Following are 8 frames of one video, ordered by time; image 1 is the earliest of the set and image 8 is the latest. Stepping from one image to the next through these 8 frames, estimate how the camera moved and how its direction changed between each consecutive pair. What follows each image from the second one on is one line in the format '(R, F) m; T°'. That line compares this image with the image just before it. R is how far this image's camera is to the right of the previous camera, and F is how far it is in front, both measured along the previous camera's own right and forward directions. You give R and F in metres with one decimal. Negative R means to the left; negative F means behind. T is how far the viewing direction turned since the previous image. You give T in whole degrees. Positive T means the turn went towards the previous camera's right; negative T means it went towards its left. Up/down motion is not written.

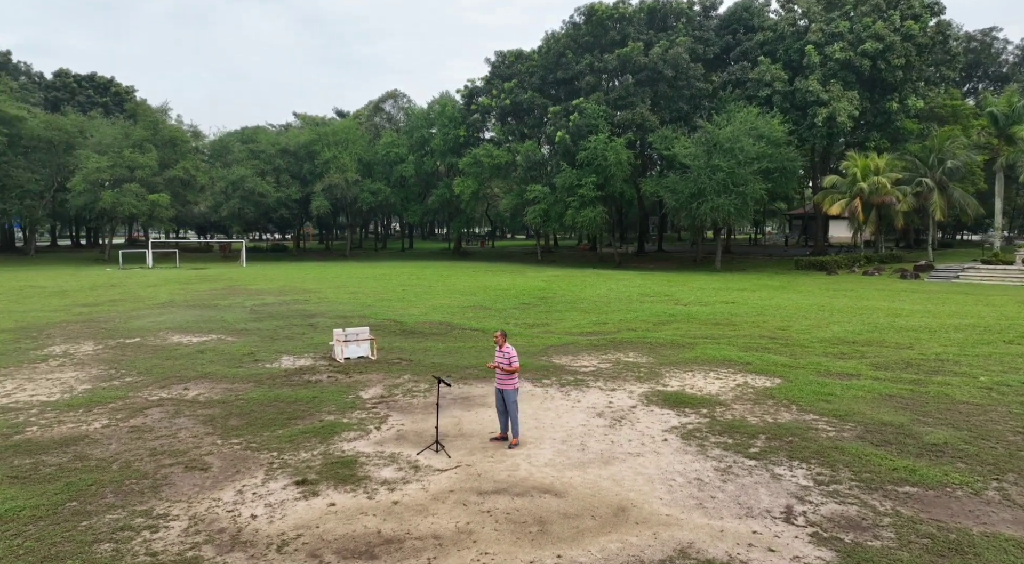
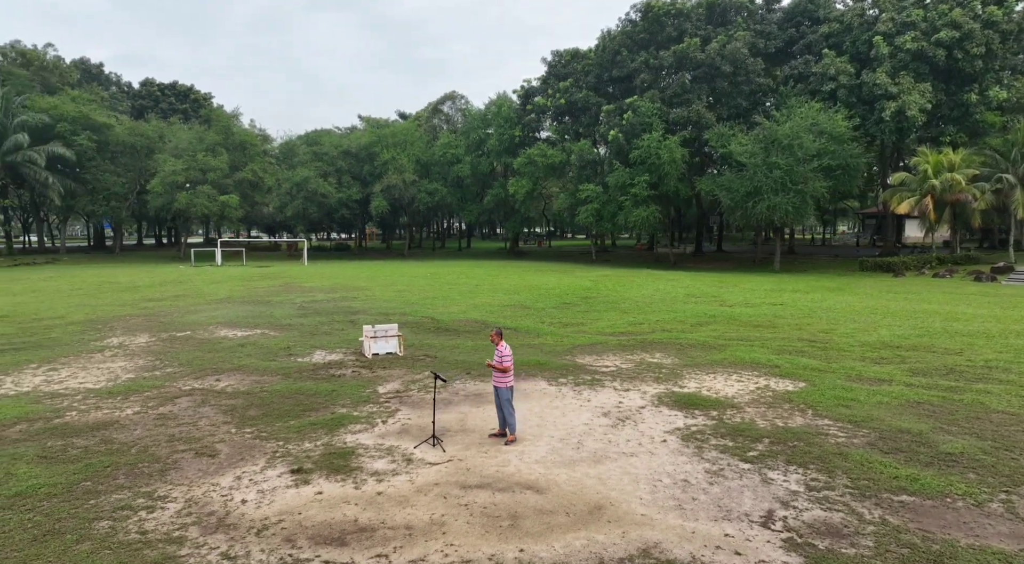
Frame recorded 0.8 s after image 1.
(+0.6, -0.1) m; -5°
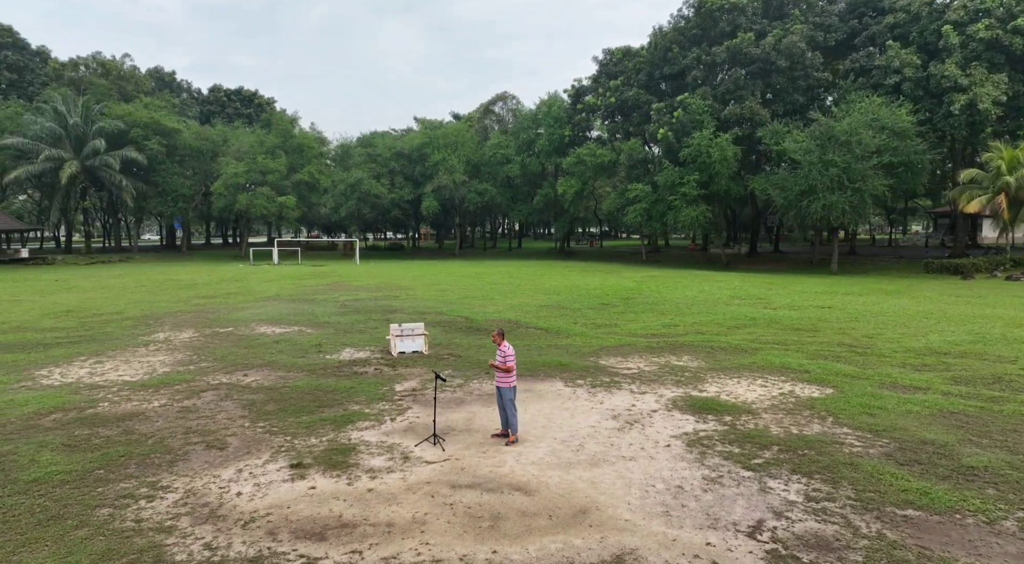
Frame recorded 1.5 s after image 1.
(+0.5, 0.0) m; -5°
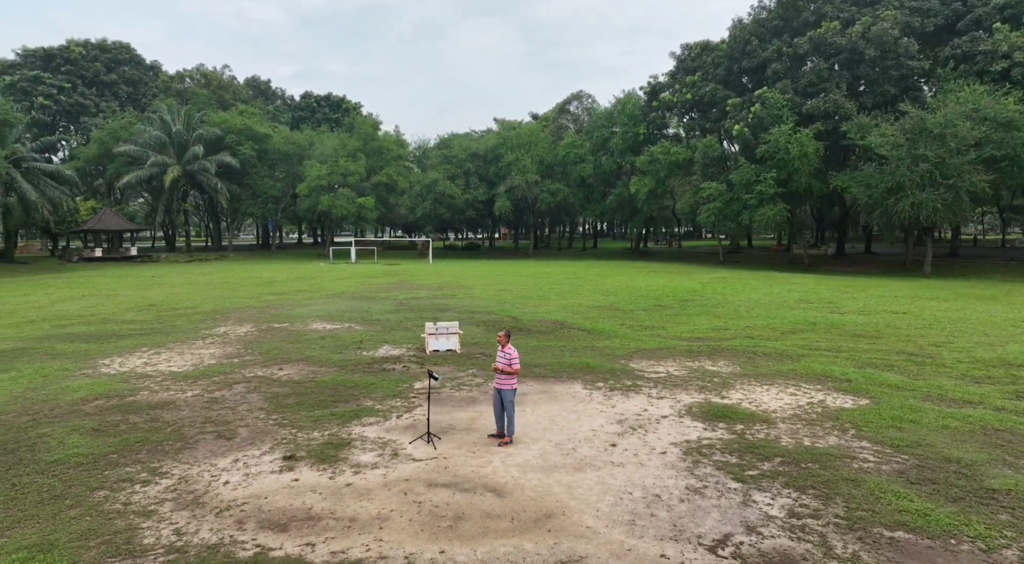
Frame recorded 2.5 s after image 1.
(+0.8, +0.1) m; -7°
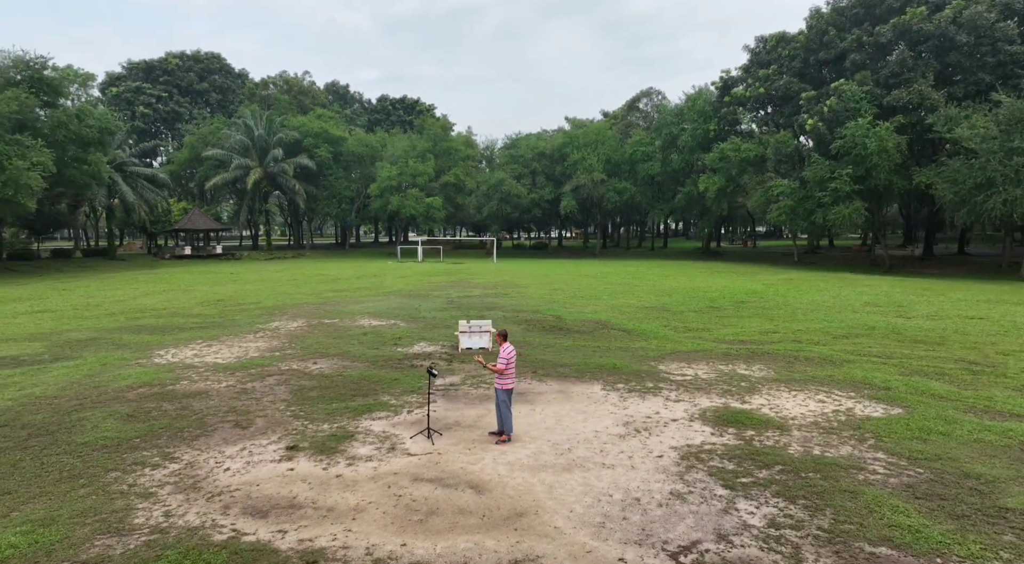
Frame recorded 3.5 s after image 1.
(+0.7, 0.0) m; -6°
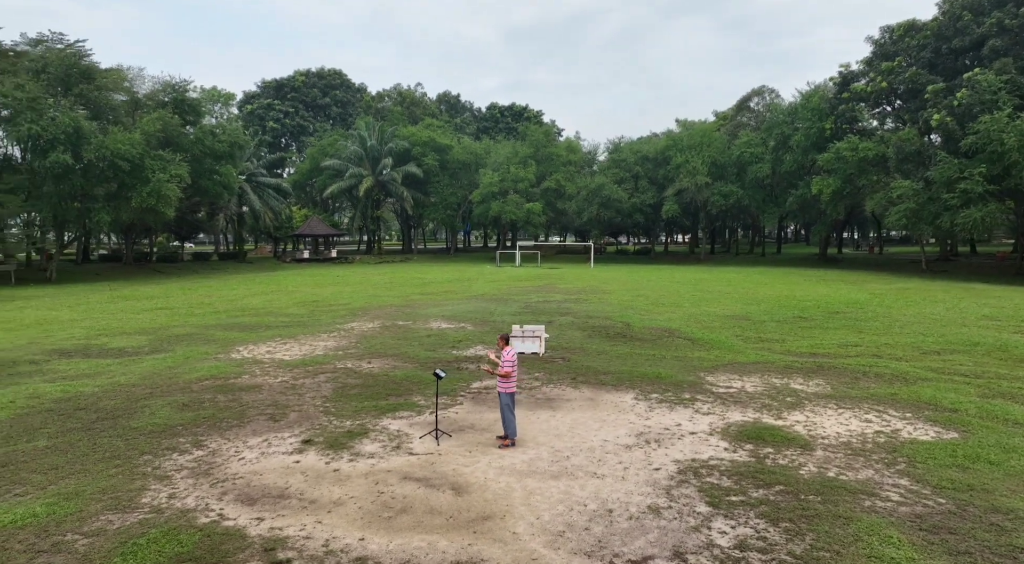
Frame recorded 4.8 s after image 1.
(+1.0, 0.0) m; -10°
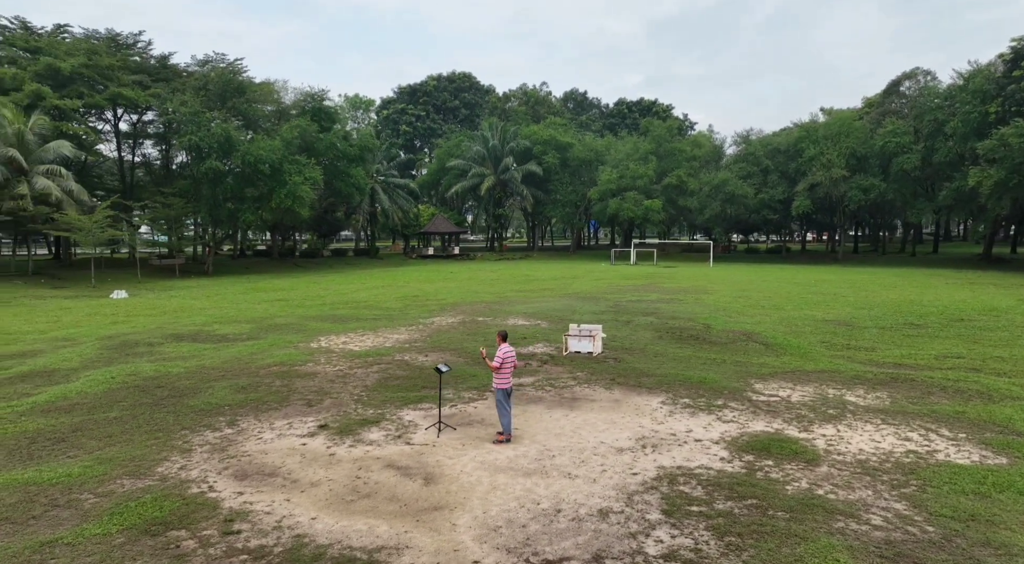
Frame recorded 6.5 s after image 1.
(+1.3, 0.0) m; -12°
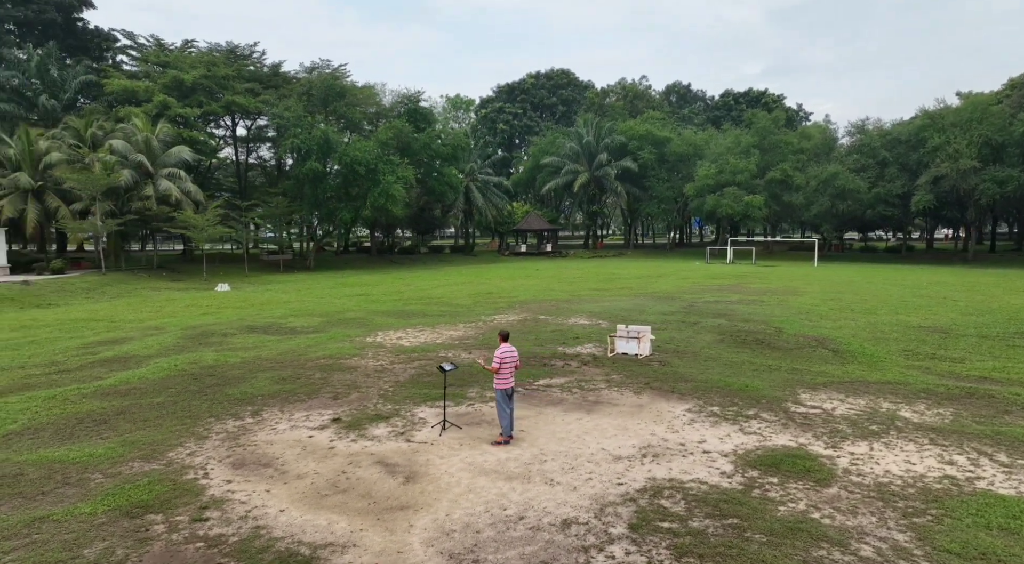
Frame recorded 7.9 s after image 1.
(+1.0, +0.2) m; -9°
